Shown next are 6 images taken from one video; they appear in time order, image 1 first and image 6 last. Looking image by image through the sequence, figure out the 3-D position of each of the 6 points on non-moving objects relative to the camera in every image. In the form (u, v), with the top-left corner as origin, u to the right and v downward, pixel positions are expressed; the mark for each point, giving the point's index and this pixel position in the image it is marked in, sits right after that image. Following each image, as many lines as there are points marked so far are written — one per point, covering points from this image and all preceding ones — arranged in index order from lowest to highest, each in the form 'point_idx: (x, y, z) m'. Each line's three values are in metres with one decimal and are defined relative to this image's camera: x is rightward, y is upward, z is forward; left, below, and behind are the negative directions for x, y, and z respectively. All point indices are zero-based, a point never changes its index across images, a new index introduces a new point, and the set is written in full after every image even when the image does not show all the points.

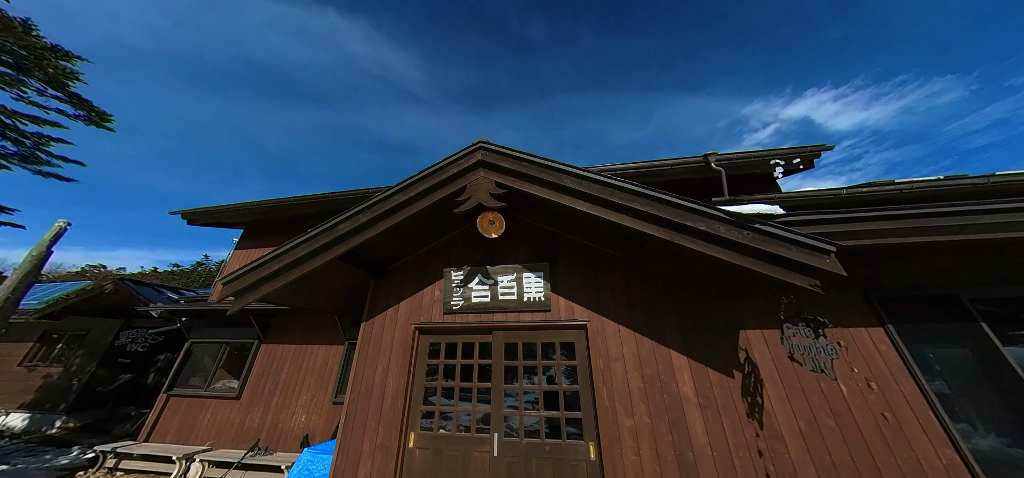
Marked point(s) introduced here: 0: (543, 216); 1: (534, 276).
0: (+0.4, +0.3, +3.6) m
1: (+0.3, -0.4, +3.5) m
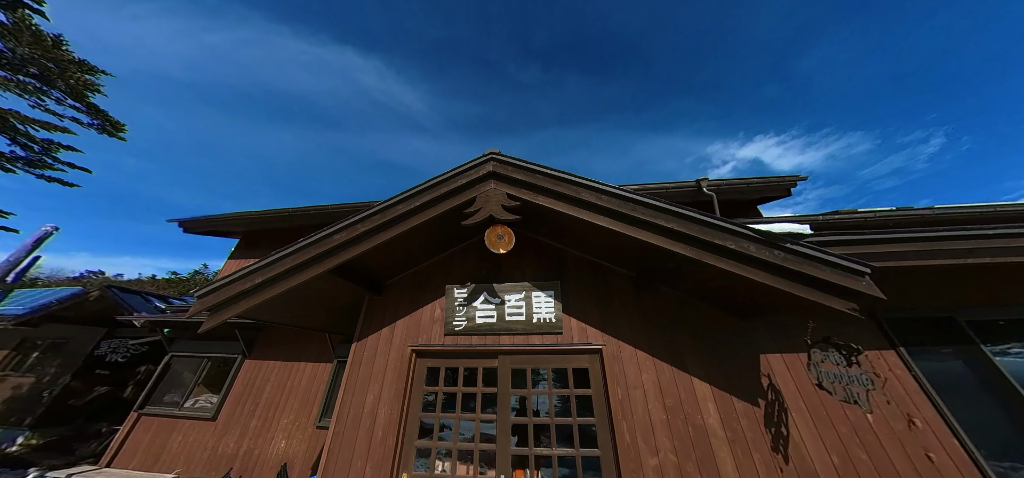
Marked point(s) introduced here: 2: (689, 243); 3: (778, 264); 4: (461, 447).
0: (+0.5, +0.1, +3.4) m
1: (+0.4, -0.6, +3.3) m
2: (+1.5, 0.0, +2.5) m
3: (+2.0, -0.2, +2.3) m
4: (-0.5, -2.1, +3.1) m
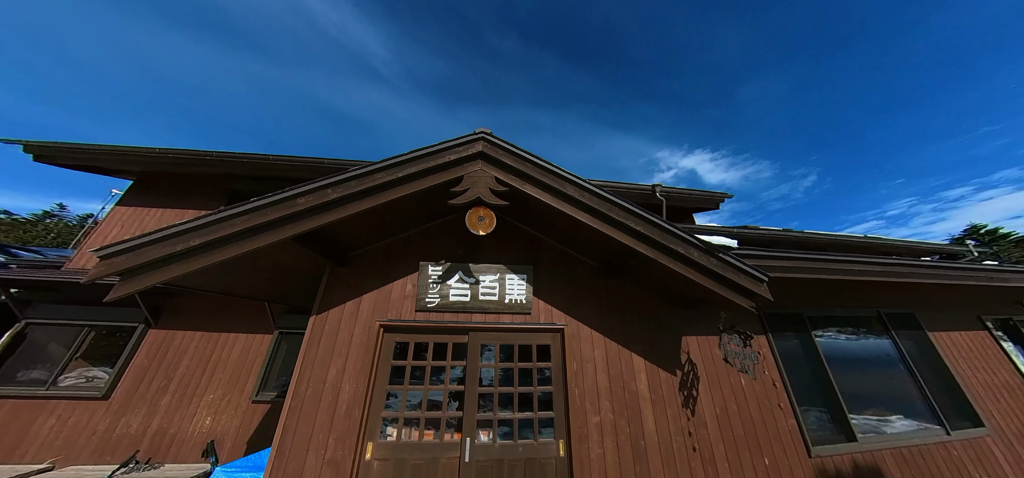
0: (+0.3, +0.2, +3.7) m
1: (+0.1, -0.5, +3.6) m
2: (+1.4, -0.1, +3.1) m
3: (+1.9, -0.3, +3.0) m
4: (-0.9, -1.9, +3.3) m
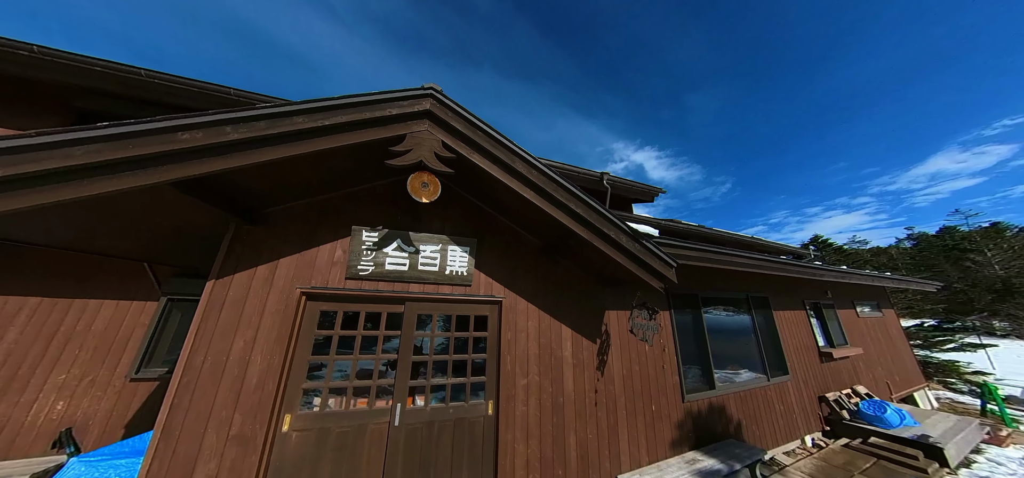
0: (-0.4, +0.6, +3.7) m
1: (-0.6, -0.1, +3.6) m
2: (+0.8, +0.1, +3.4) m
3: (+1.4, -0.2, +3.5) m
4: (-1.6, -1.5, +3.2) m
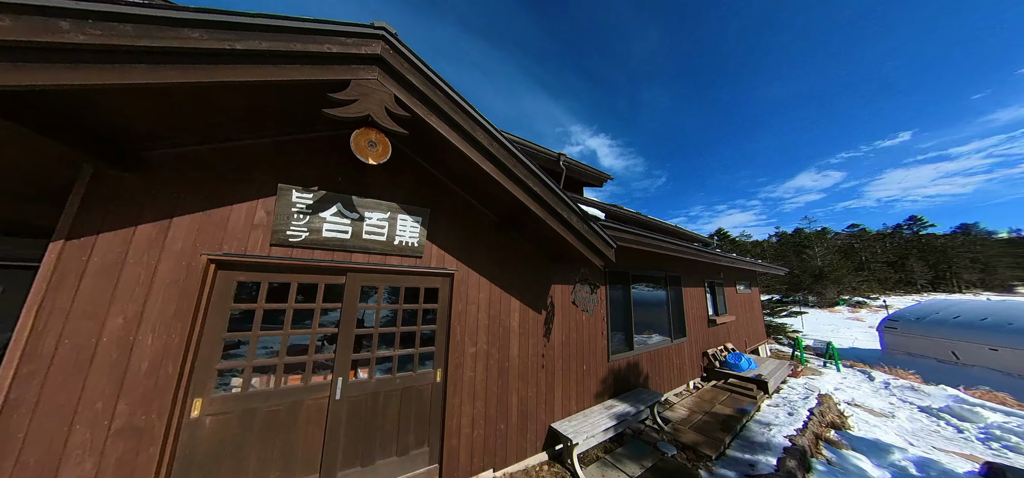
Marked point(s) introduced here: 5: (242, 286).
0: (-0.9, +0.9, +3.5) m
1: (-1.1, +0.2, +3.4) m
2: (+0.3, +0.4, +3.6) m
3: (+0.8, +0.1, +3.8) m
4: (-2.1, -1.2, +2.9) m
5: (-2.5, -0.5, +2.8) m
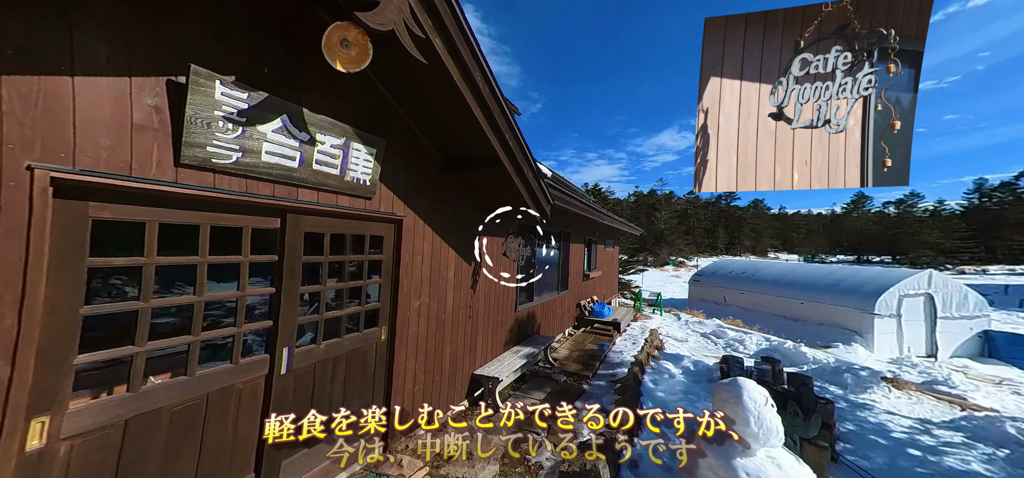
0: (-1.0, +1.4, +2.8) m
1: (-1.2, +0.8, +2.8) m
2: (0.0, +0.9, +3.5) m
3: (+0.3, +0.6, +4.0) m
4: (-2.1, -0.6, +2.1) m
5: (-2.3, +0.1, +1.8) m
